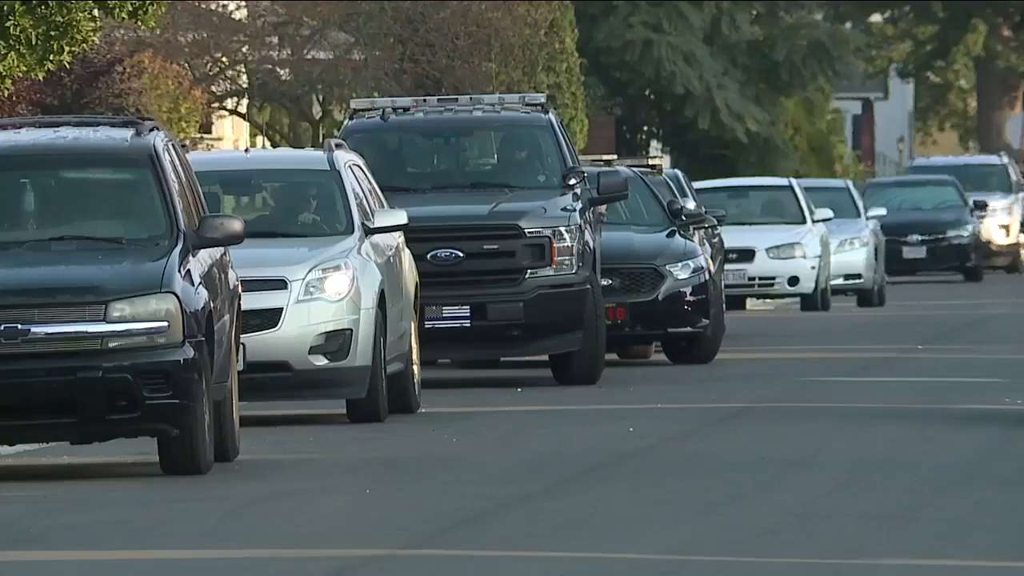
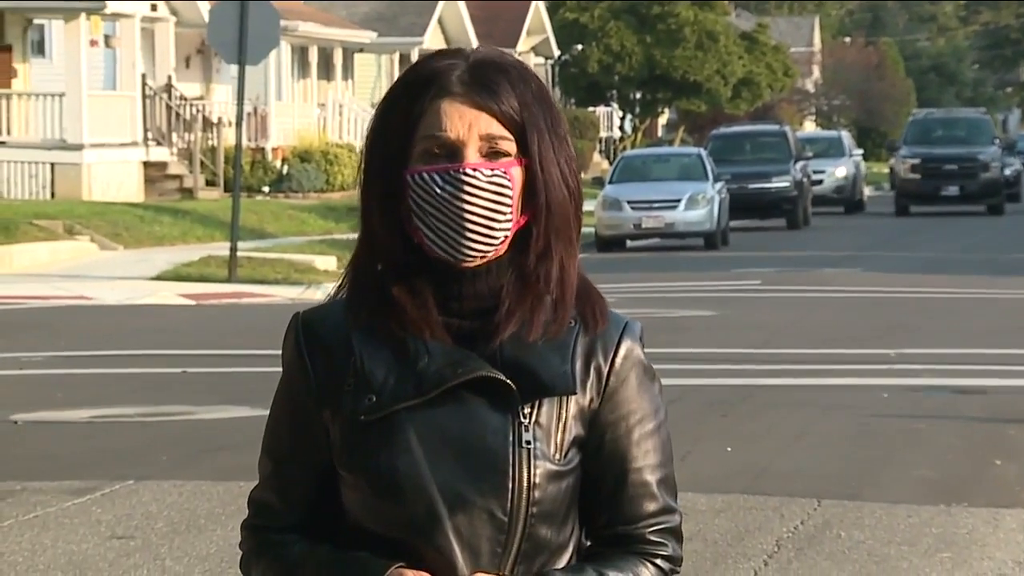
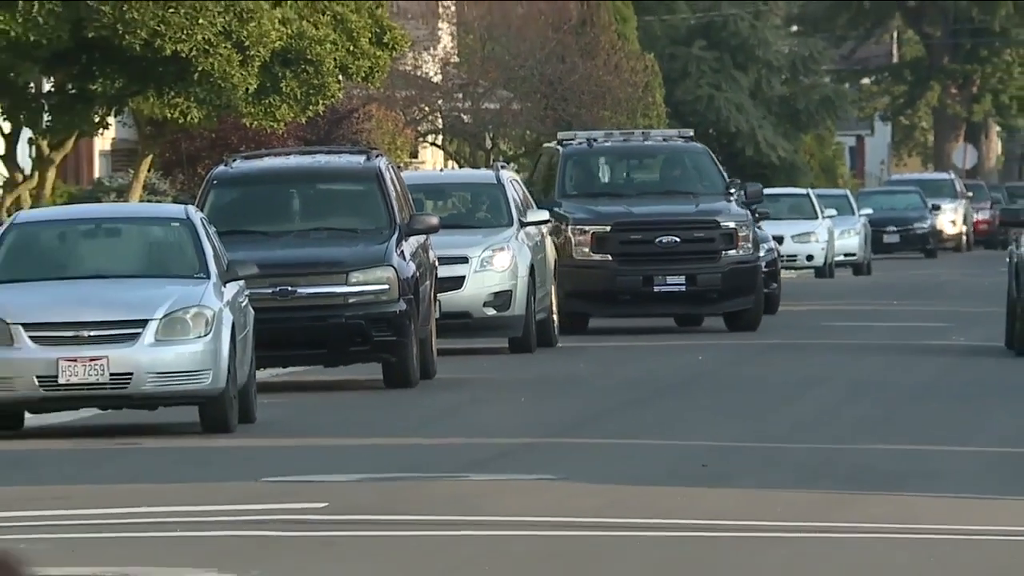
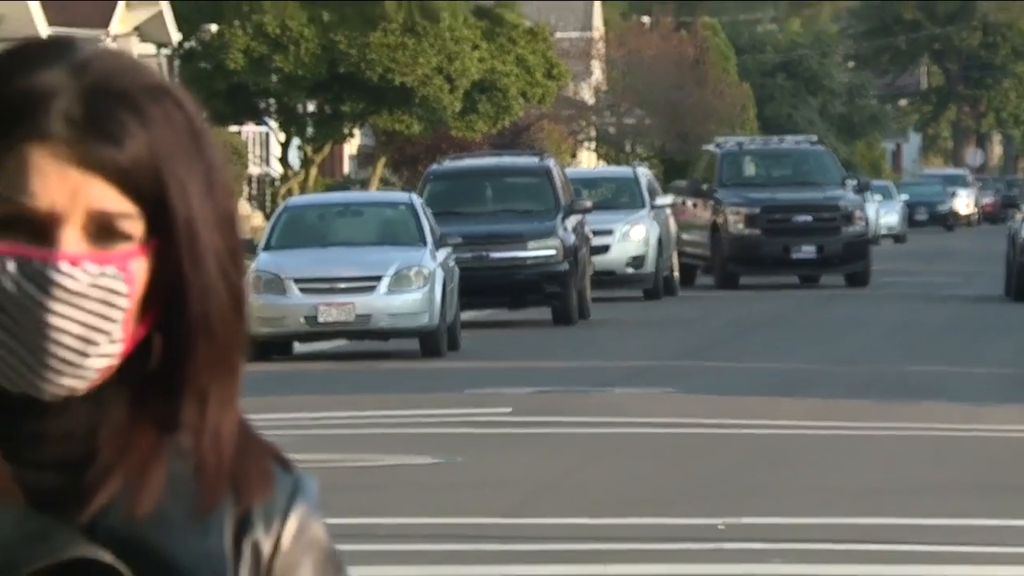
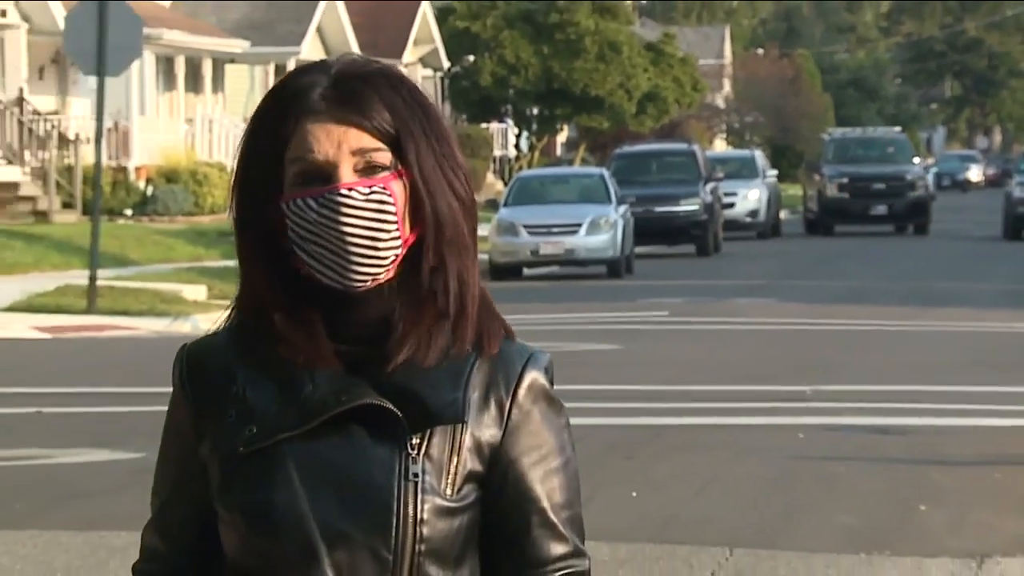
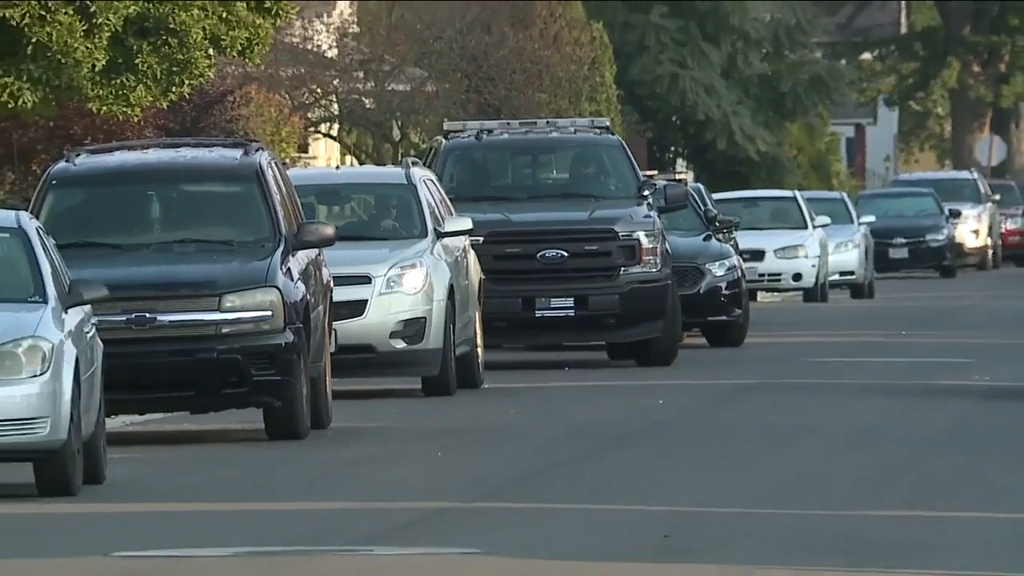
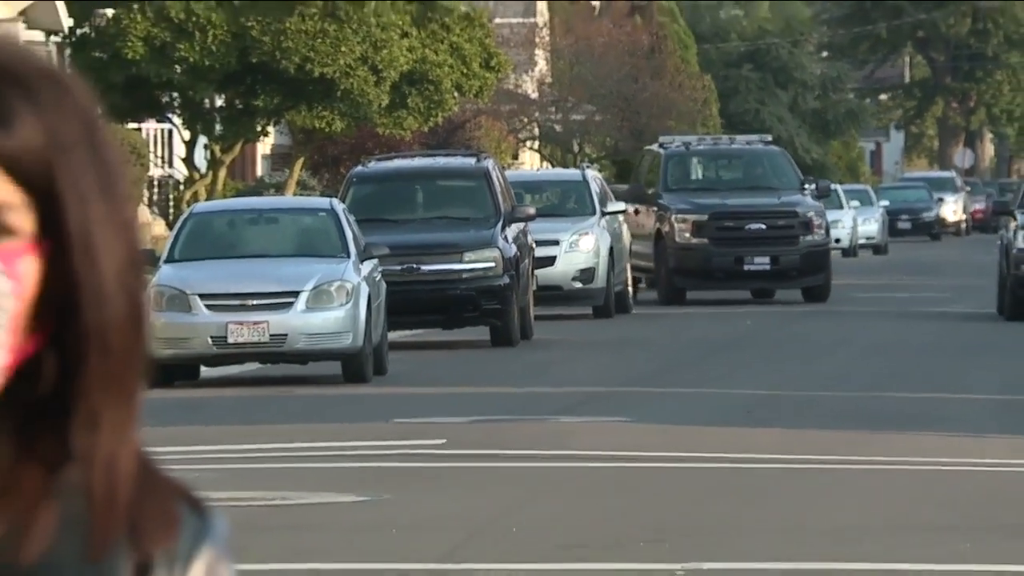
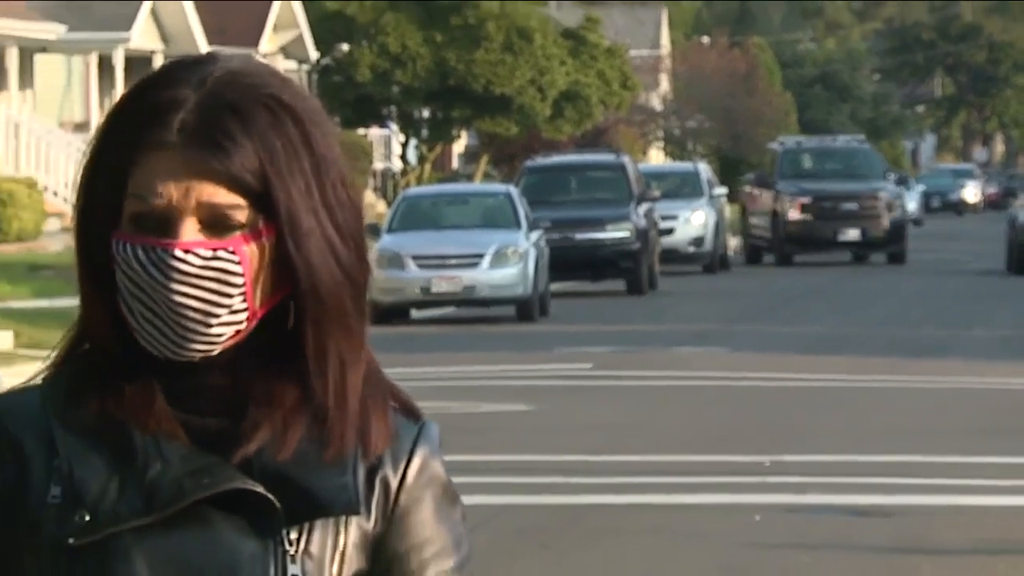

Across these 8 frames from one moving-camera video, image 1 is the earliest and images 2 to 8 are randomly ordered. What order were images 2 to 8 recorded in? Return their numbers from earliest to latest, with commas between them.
6, 3, 7, 4, 8, 5, 2
